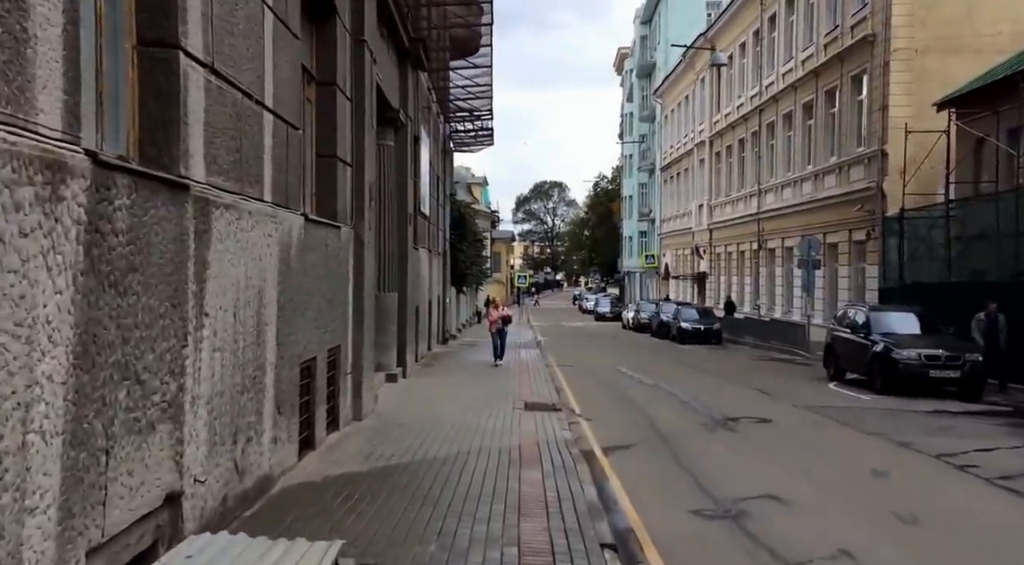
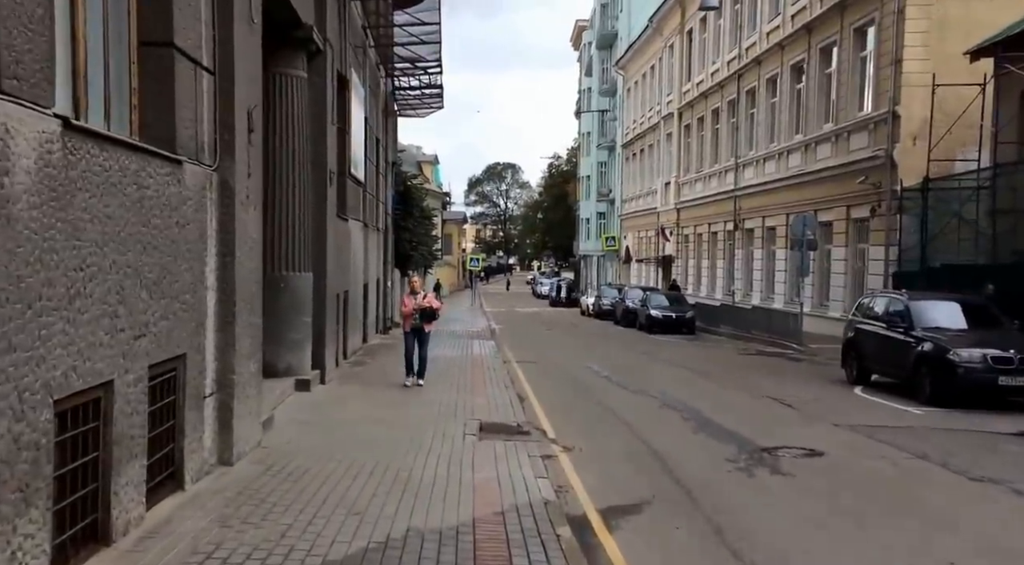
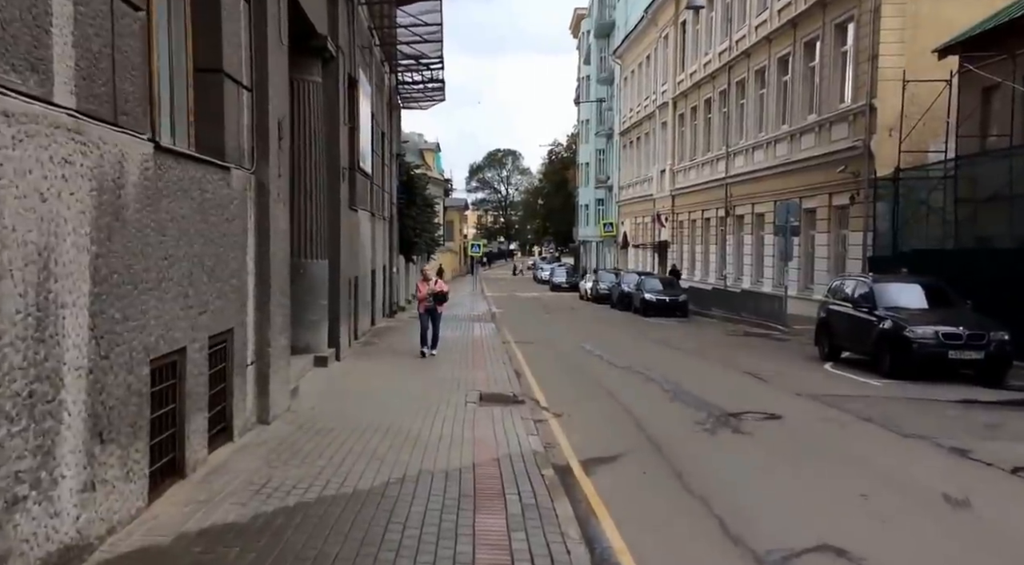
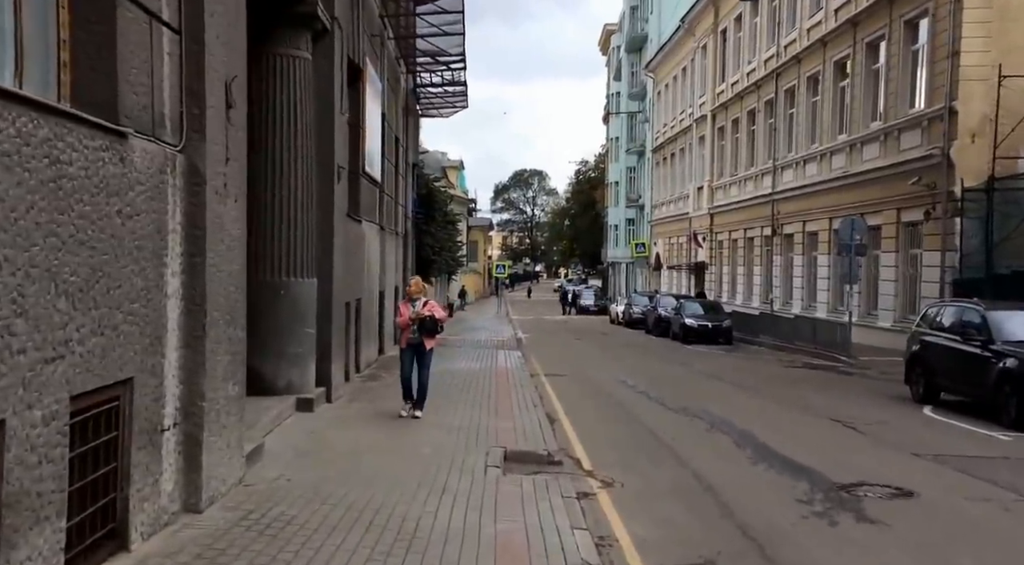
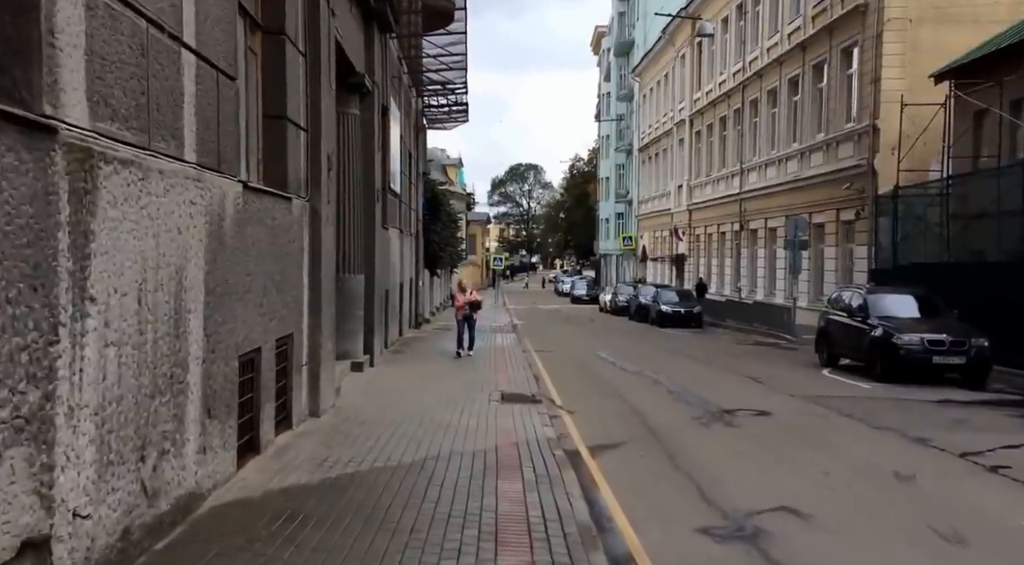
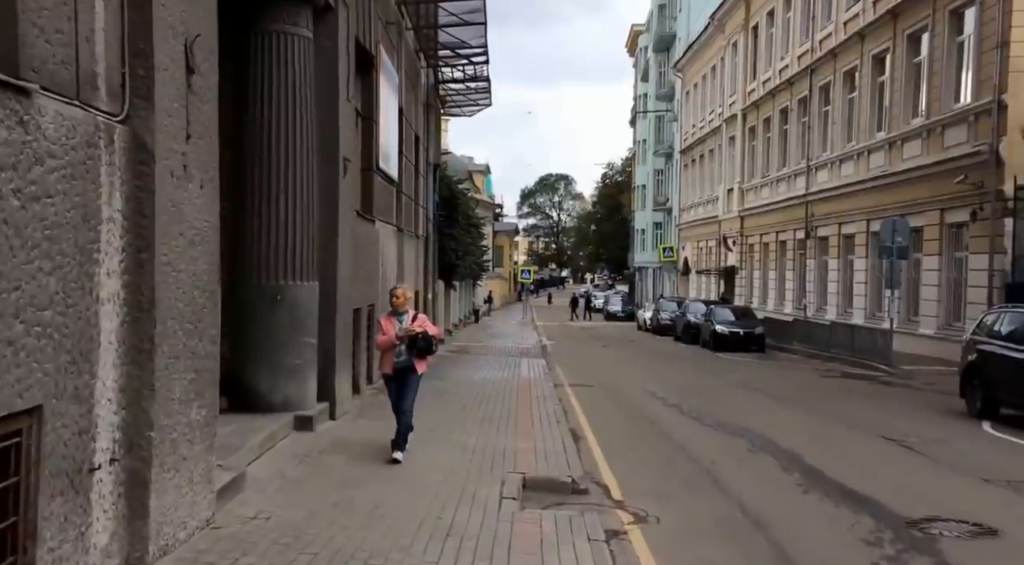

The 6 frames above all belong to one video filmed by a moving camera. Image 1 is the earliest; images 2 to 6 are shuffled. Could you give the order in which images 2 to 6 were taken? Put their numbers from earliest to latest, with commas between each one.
5, 3, 2, 4, 6
